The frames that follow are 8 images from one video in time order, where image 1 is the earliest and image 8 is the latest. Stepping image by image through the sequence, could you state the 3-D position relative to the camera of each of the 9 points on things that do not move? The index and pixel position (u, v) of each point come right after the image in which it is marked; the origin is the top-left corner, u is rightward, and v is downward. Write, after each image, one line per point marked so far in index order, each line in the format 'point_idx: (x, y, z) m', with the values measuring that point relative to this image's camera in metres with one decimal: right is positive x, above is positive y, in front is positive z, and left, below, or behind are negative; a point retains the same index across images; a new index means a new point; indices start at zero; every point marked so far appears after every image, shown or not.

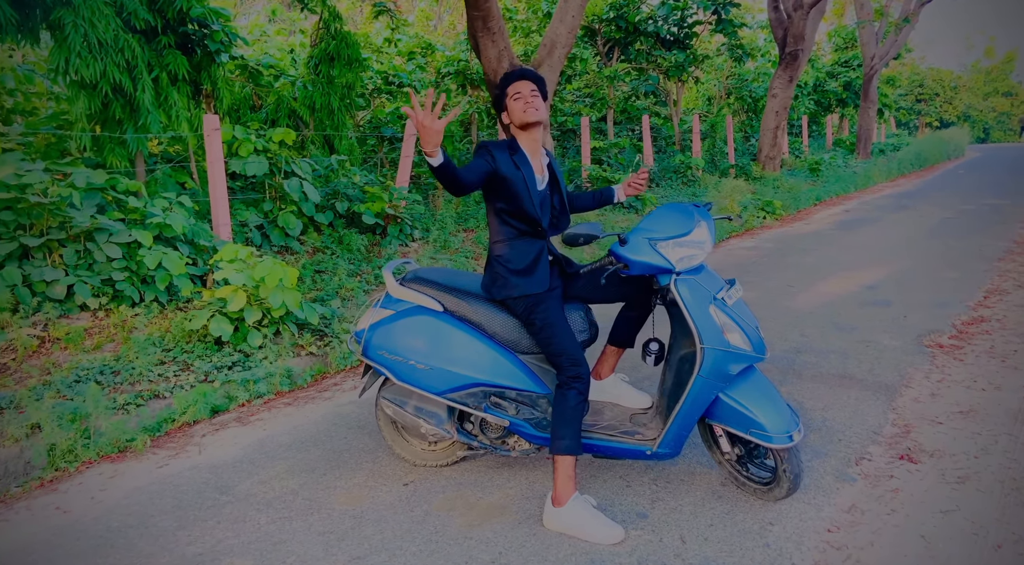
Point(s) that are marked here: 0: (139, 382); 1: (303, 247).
0: (-1.6, -0.4, +2.8) m
1: (-1.4, +0.2, +4.6) m
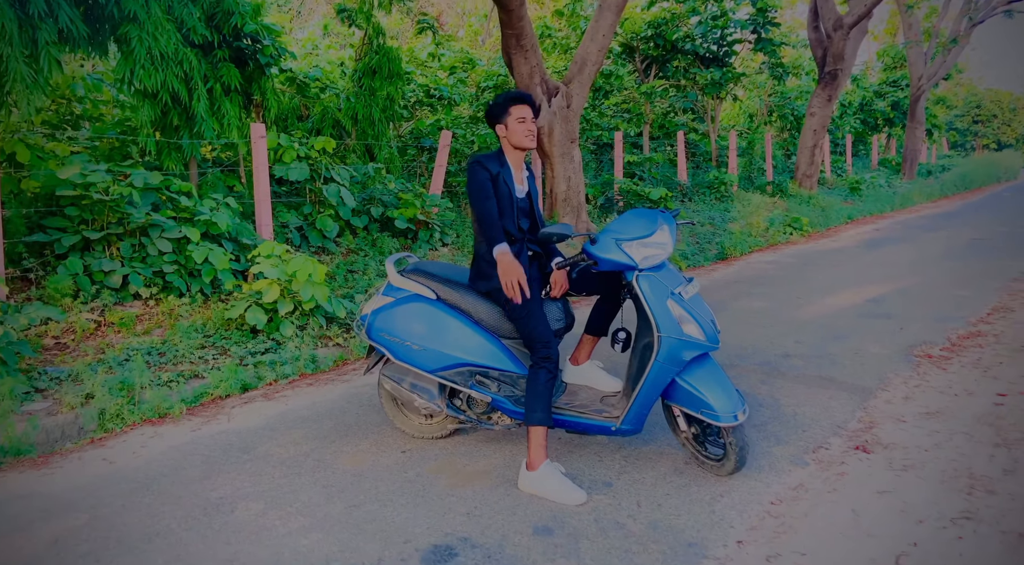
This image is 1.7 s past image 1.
0: (-1.5, -0.4, +3.1) m
1: (-1.3, +0.3, +4.9) m
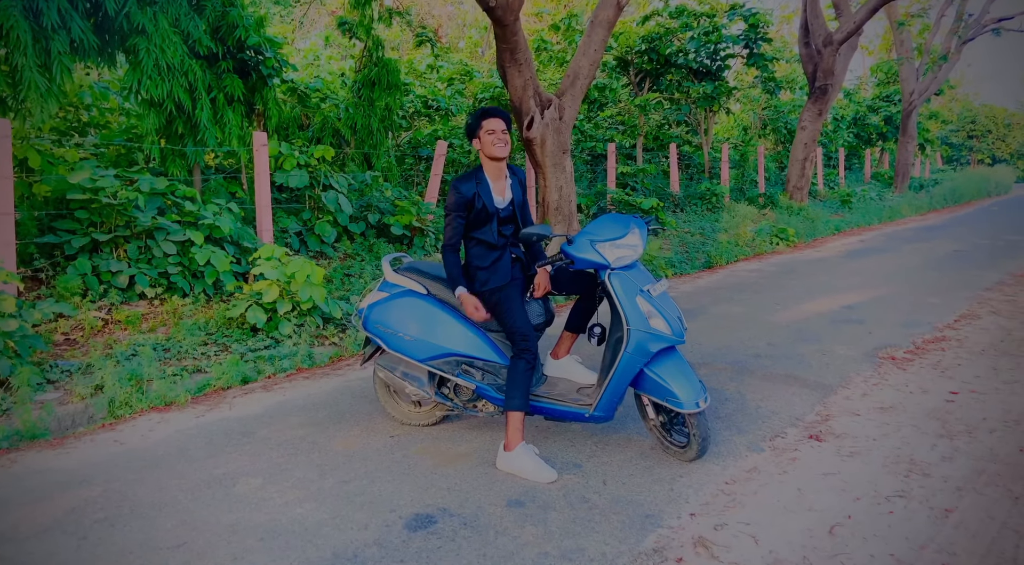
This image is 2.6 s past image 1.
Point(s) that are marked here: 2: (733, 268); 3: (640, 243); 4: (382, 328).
0: (-1.6, -0.4, +3.3) m
1: (-1.3, +0.2, +5.1) m
2: (+1.9, +0.1, +5.7) m
3: (+0.4, +0.1, +2.1) m
4: (-0.4, -0.2, +2.2) m
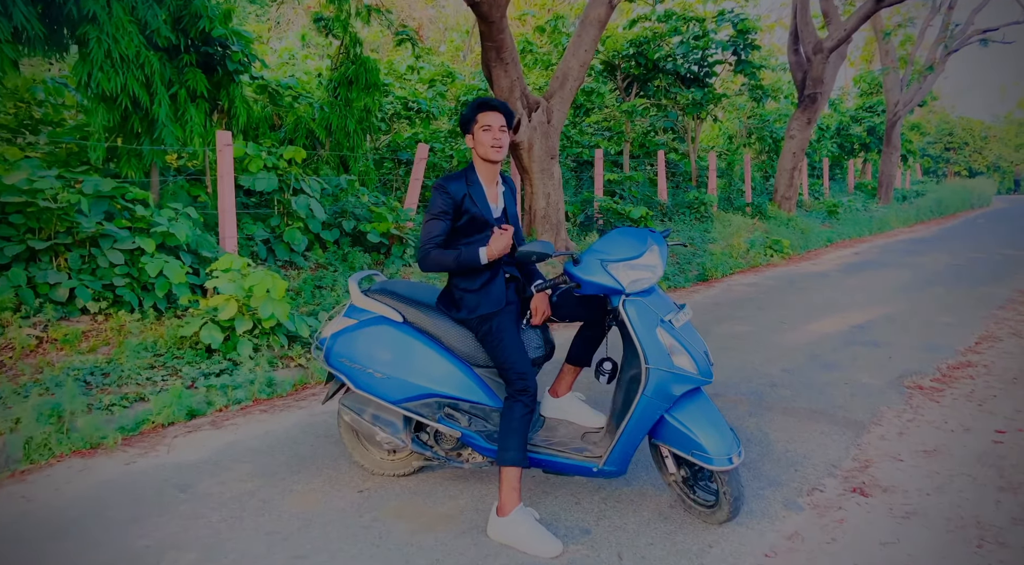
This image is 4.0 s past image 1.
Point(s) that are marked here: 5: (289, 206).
0: (-1.7, -0.4, +2.9) m
1: (-1.4, +0.1, +4.7) m
2: (+1.7, 0.0, +5.4) m
3: (+0.4, +0.1, +1.7) m
4: (-0.5, -0.2, +1.9) m
5: (-1.5, +0.5, +4.7) m
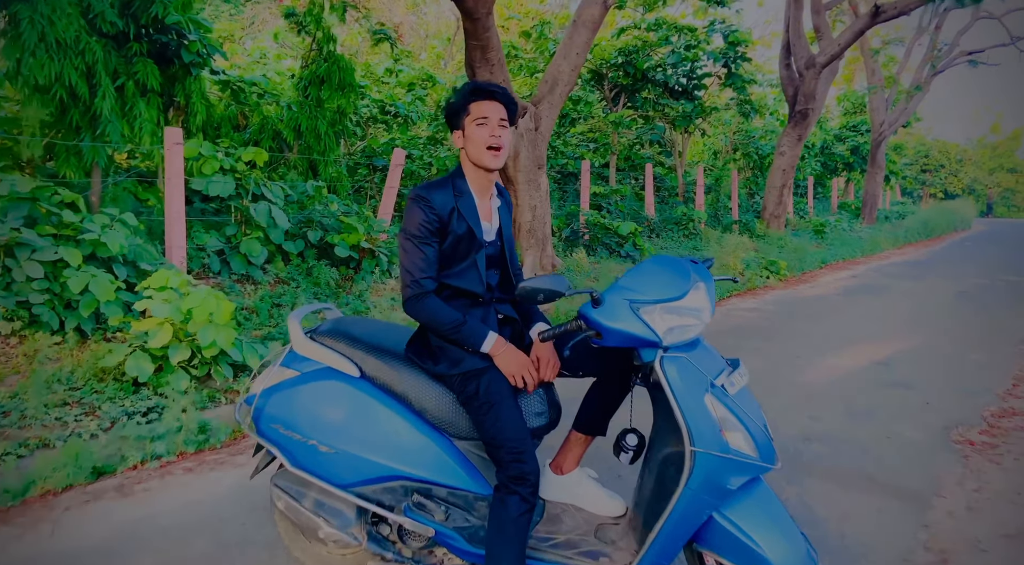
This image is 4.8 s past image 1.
0: (-1.7, -0.5, +2.4) m
1: (-1.5, 0.0, +4.2) m
2: (+1.6, -0.2, +5.0) m
3: (+0.4, 0.0, +1.3) m
4: (-0.5, -0.3, +1.4) m
5: (-1.6, +0.4, +4.2) m
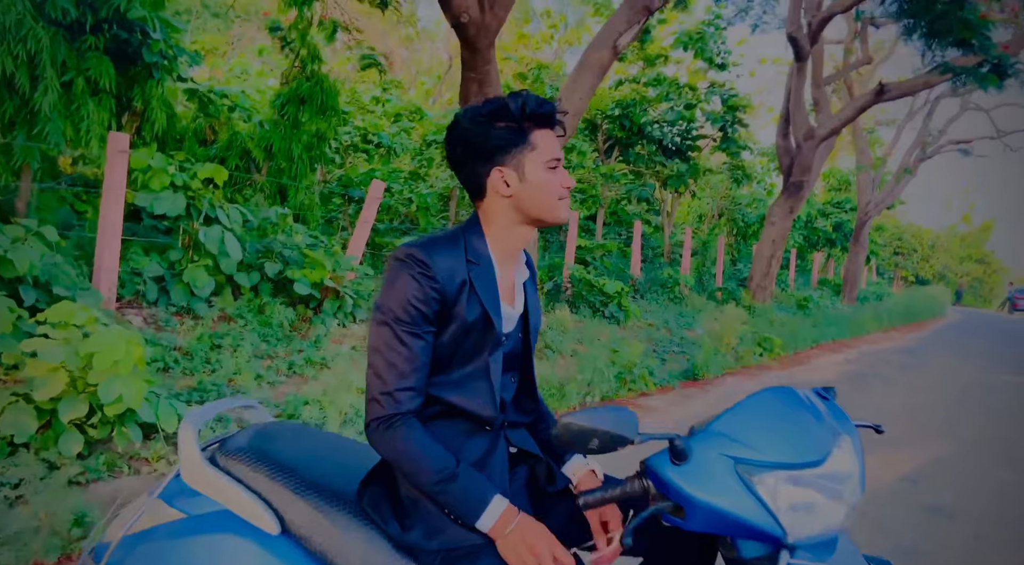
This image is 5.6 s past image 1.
0: (-1.8, -0.6, +1.8) m
1: (-1.6, -0.2, +3.7) m
2: (+1.4, -0.7, +4.6) m
3: (+0.4, -0.2, +0.8) m
4: (-0.5, -0.4, +0.9) m
5: (-1.7, +0.2, +3.7) m
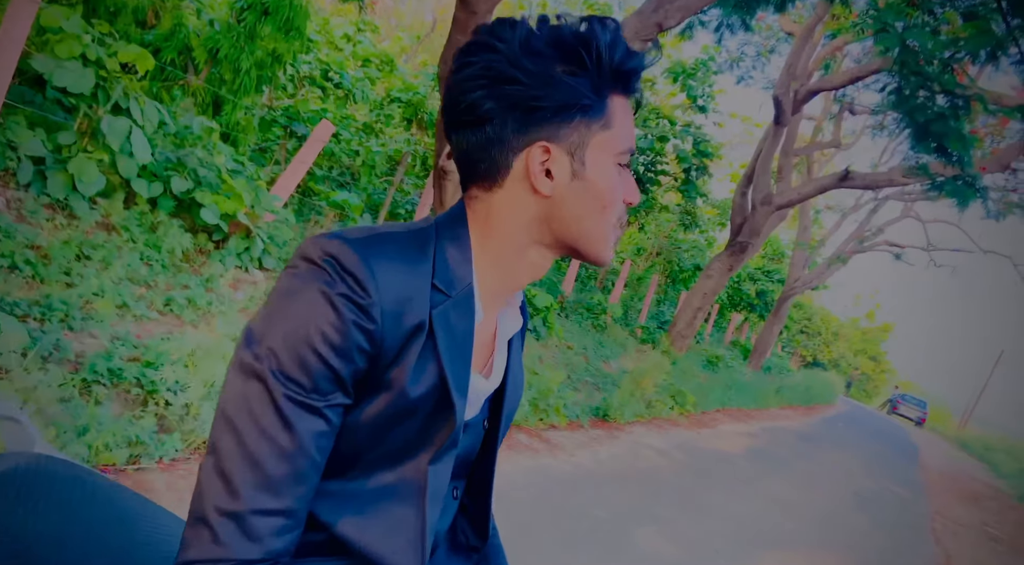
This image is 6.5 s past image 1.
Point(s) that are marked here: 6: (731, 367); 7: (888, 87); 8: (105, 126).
0: (-2.0, -0.1, +1.2) m
1: (-1.9, +0.3, +3.1) m
2: (+0.8, -0.9, +4.4) m
3: (+0.3, -0.4, +0.5) m
4: (-0.6, -0.3, +0.4) m
5: (-1.9, +0.7, +3.1) m
6: (+1.3, -0.5, +4.0) m
7: (+2.0, +1.0, +3.6) m
8: (-1.8, +0.7, +3.0) m
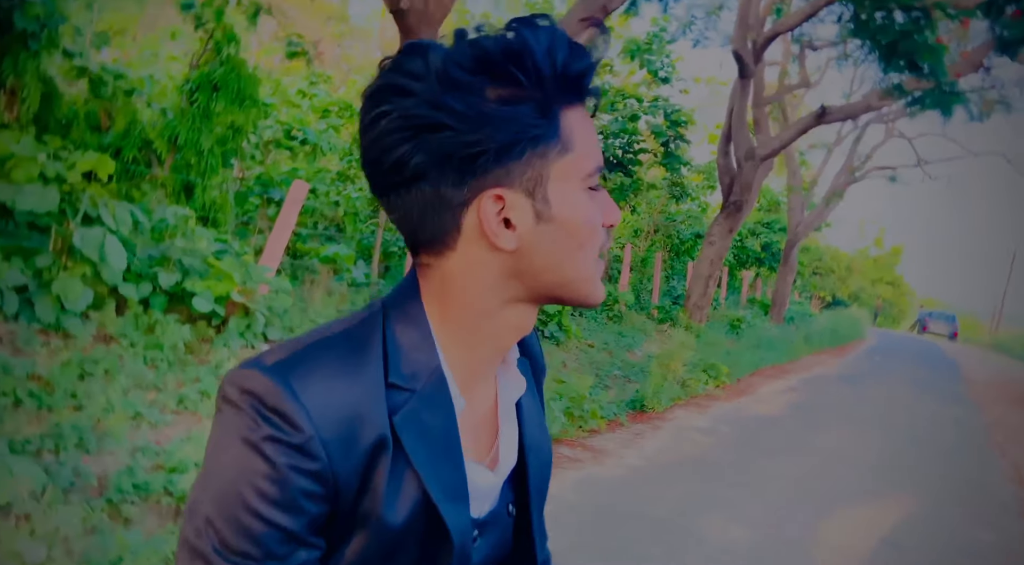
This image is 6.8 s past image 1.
0: (-1.9, -0.6, +1.2) m
1: (-1.9, -0.2, +3.0) m
2: (+1.0, -0.8, +4.3) m
3: (+0.4, -0.3, +0.4) m
4: (-0.5, -0.5, +0.4) m
5: (-2.0, +0.2, +3.0) m
6: (+1.4, -0.3, +3.9) m
7: (+1.7, +1.4, +3.5) m
8: (-1.9, +0.2, +3.0) m
